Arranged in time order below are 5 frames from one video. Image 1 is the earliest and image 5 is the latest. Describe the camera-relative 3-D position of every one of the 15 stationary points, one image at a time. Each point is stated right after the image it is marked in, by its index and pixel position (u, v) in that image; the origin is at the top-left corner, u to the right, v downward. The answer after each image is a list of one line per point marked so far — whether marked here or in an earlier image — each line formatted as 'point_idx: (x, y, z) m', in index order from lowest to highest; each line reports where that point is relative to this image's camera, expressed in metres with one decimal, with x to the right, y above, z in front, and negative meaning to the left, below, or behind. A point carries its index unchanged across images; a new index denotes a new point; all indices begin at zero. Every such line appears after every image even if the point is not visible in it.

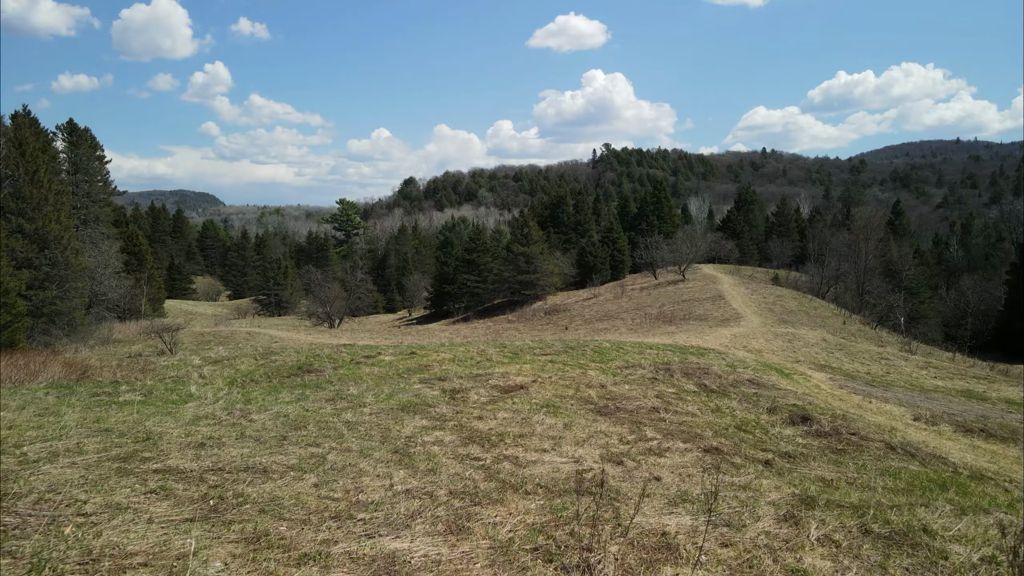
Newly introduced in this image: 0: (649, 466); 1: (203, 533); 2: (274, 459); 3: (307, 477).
0: (+1.6, -2.0, +5.7) m
1: (-1.7, -1.4, +2.8) m
2: (-2.2, -1.6, +4.7) m
3: (-1.8, -1.6, +4.3) m
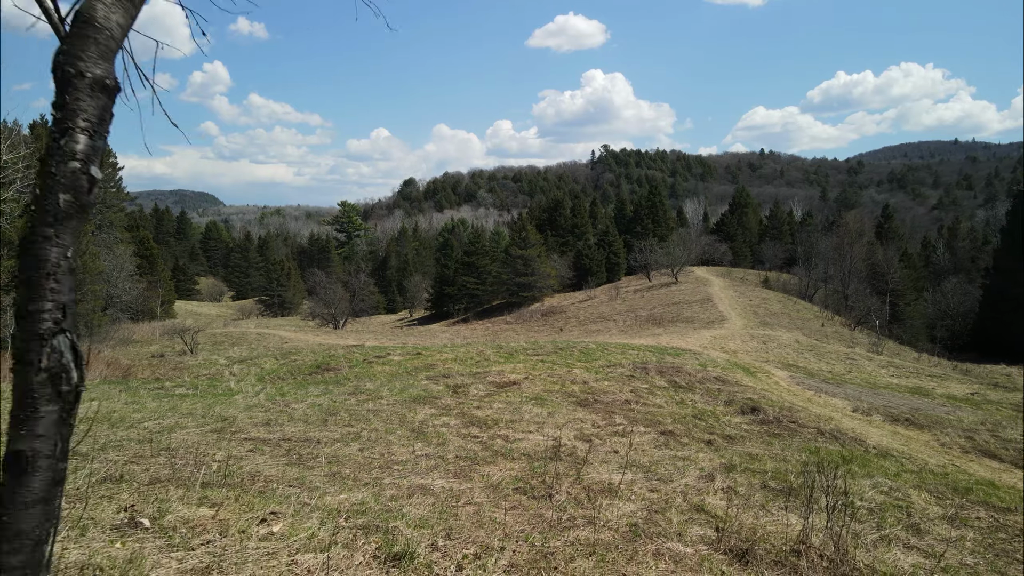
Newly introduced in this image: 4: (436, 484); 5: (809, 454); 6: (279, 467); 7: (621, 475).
0: (+1.5, -2.3, +7.2) m
1: (-1.9, -1.6, +4.4) m
2: (-2.4, -1.8, +6.2) m
3: (-1.9, -1.8, +5.8) m
4: (-0.7, -1.8, +4.5) m
5: (+4.8, -2.6, +7.9) m
6: (-2.0, -1.6, +4.3) m
7: (+1.2, -2.1, +5.6) m
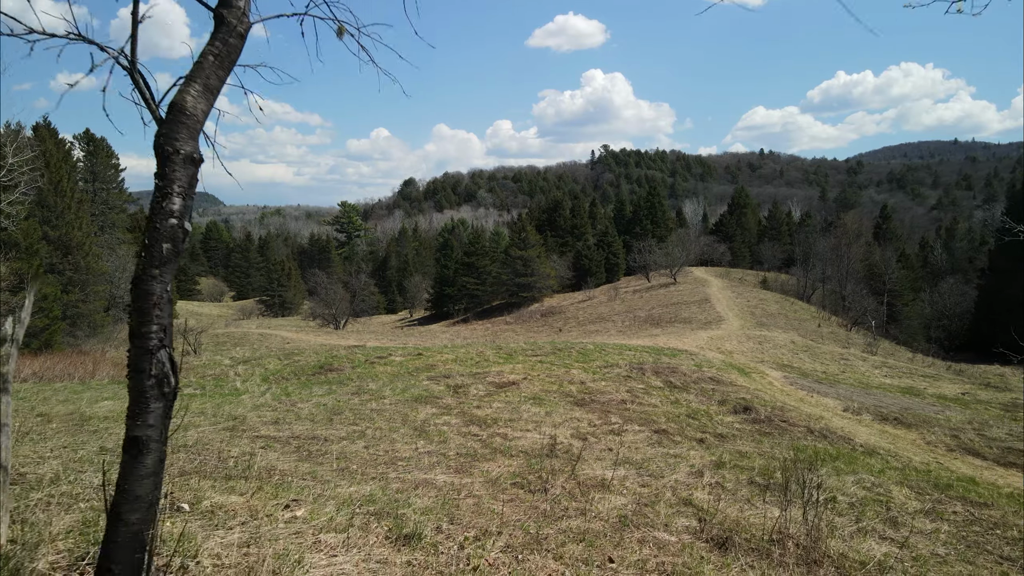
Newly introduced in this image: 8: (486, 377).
0: (+1.4, -2.3, +7.5) m
1: (-1.9, -1.7, +4.7) m
2: (-2.4, -1.9, +6.5) m
3: (-1.9, -1.9, +6.1) m
4: (-0.7, -1.8, +4.8) m
5: (+4.7, -2.7, +8.1) m
6: (-2.0, -1.6, +4.6) m
7: (+1.2, -2.2, +5.9) m
8: (-0.6, -2.1, +11.6) m
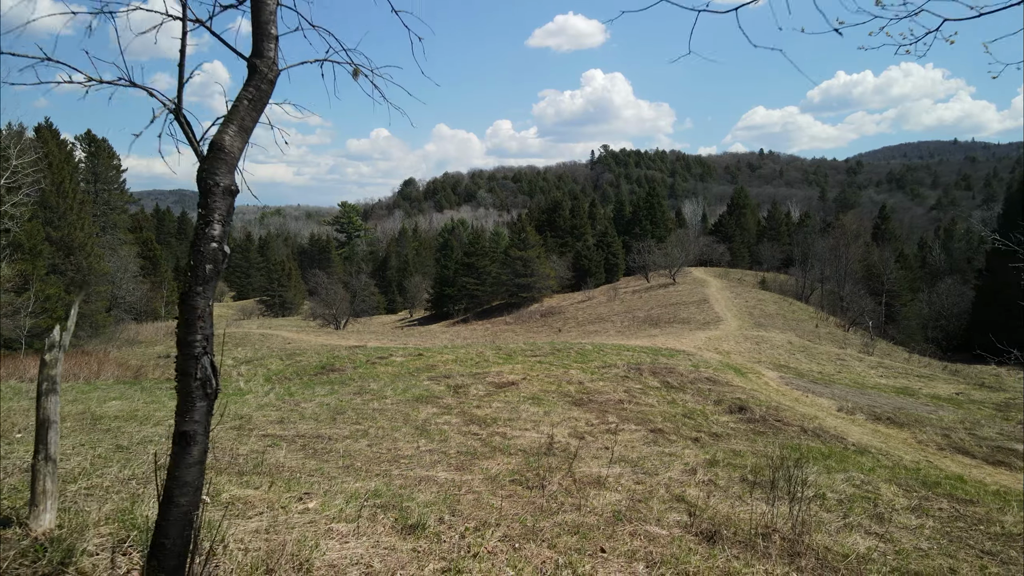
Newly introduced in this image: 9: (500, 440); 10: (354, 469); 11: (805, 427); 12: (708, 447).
0: (+1.4, -2.4, +7.7) m
1: (-1.9, -1.7, +4.8) m
2: (-2.4, -1.9, +6.7) m
3: (-1.9, -1.9, +6.3) m
4: (-0.7, -1.9, +5.0) m
5: (+4.7, -2.7, +8.3) m
6: (-2.1, -1.7, +4.8) m
7: (+1.2, -2.2, +6.1) m
8: (-0.6, -2.1, +11.8) m
9: (-0.2, -2.2, +7.0) m
10: (-1.5, -1.7, +4.8) m
11: (+5.9, -2.8, +9.9) m
12: (+3.2, -2.6, +8.0) m
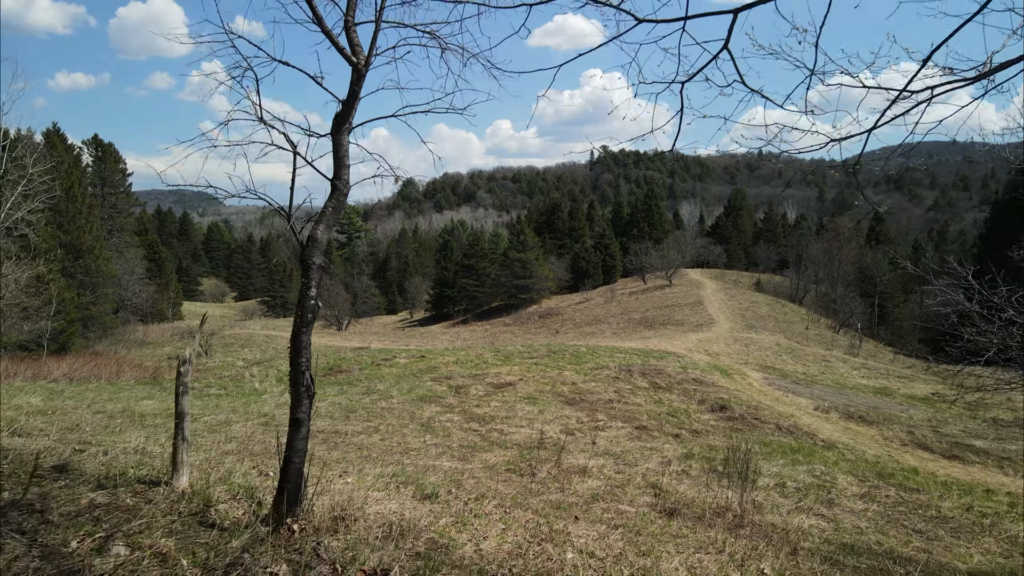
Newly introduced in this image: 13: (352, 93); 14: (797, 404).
0: (+1.4, -2.5, +8.5) m
1: (-1.9, -1.9, +5.6) m
2: (-2.5, -2.1, +7.5) m
3: (-2.0, -2.1, +7.1) m
4: (-0.8, -2.1, +5.8) m
5: (+4.7, -2.9, +9.1) m
6: (-2.1, -1.9, +5.6) m
7: (+1.2, -2.4, +6.9) m
8: (-0.7, -2.3, +12.6) m
9: (-0.2, -2.3, +7.8) m
10: (-1.6, -1.9, +5.6) m
11: (+5.8, -3.0, +10.7) m
12: (+3.1, -2.8, +8.8) m
13: (-1.0, +1.2, +2.9) m
14: (+7.5, -3.1, +13.0) m
